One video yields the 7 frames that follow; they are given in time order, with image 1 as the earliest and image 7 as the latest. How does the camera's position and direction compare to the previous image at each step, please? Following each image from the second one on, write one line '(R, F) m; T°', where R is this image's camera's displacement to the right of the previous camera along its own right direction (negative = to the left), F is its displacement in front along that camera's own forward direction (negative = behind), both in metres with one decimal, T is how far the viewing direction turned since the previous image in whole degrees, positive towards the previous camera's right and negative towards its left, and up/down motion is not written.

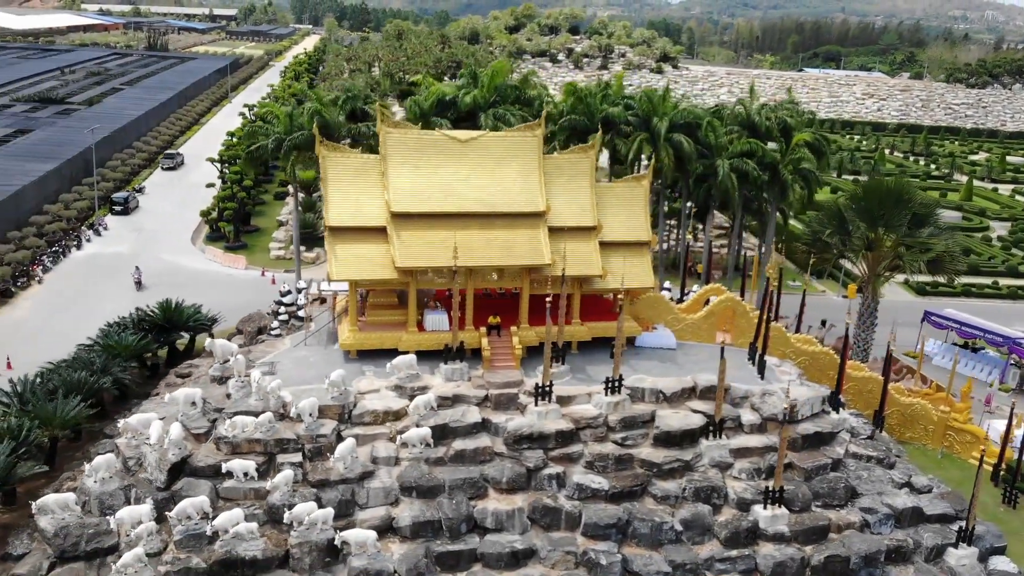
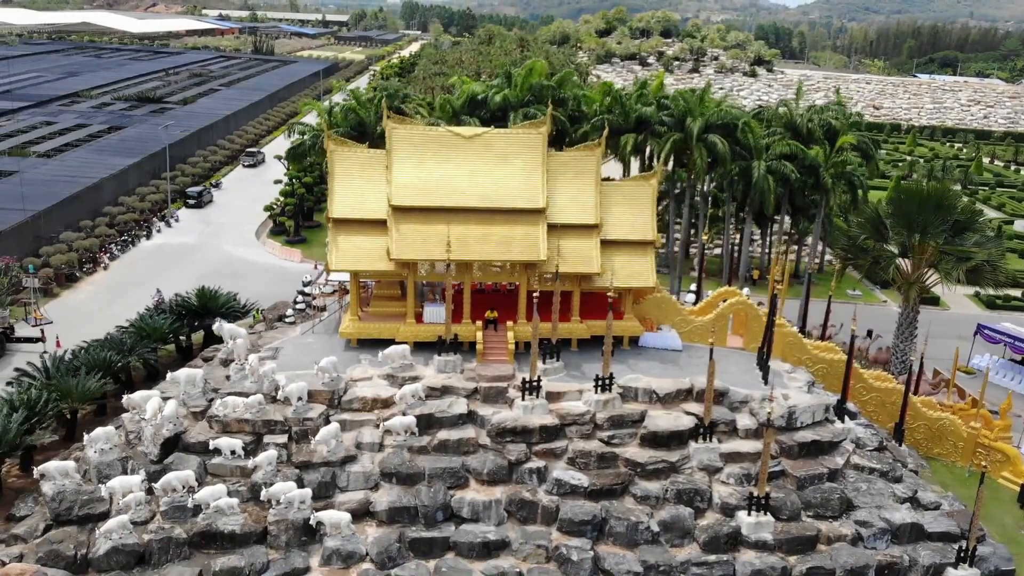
(+3.1, -0.1) m; -7°
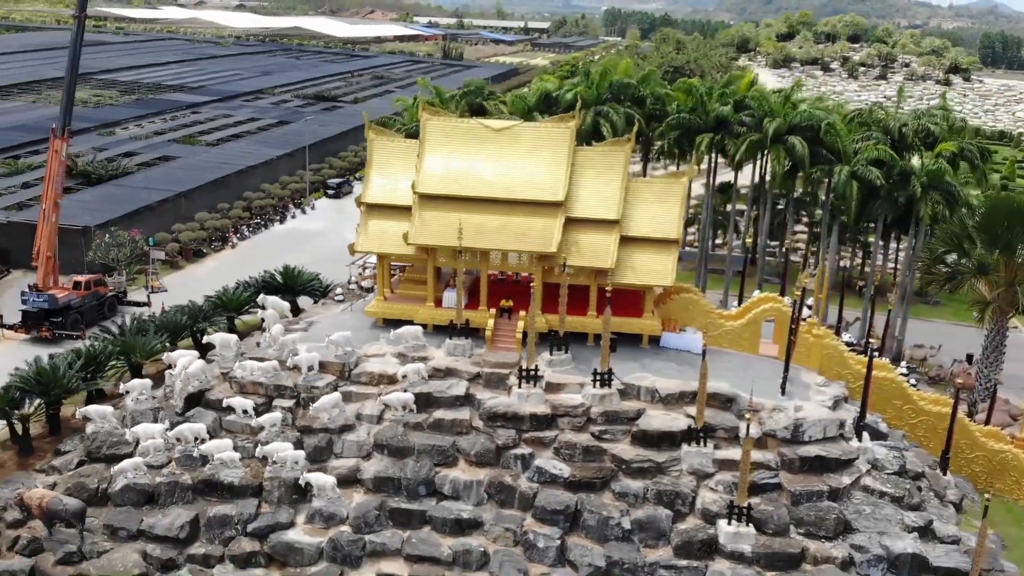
(+5.3, +0.1) m; -12°
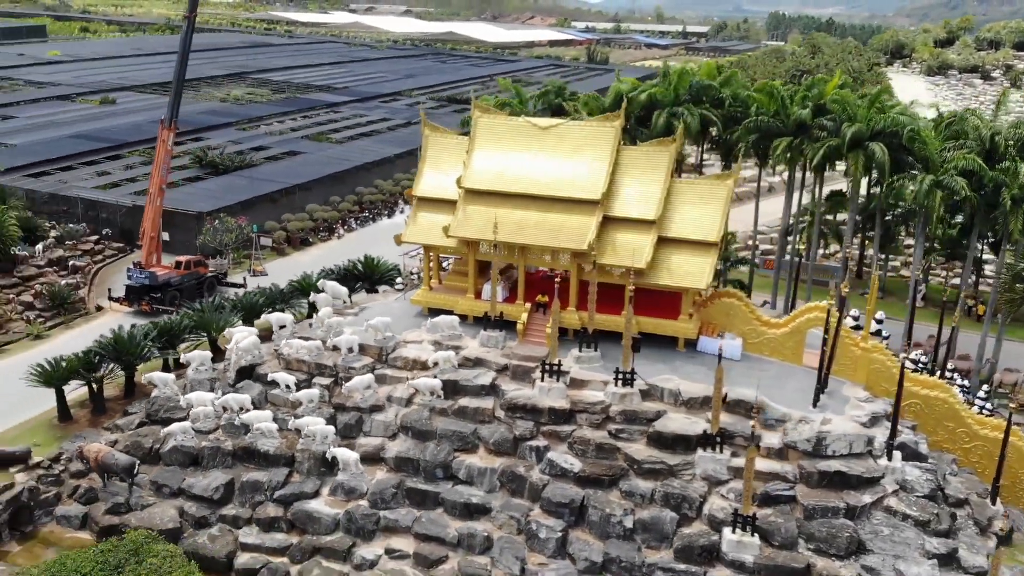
(+3.5, -0.2) m; -10°
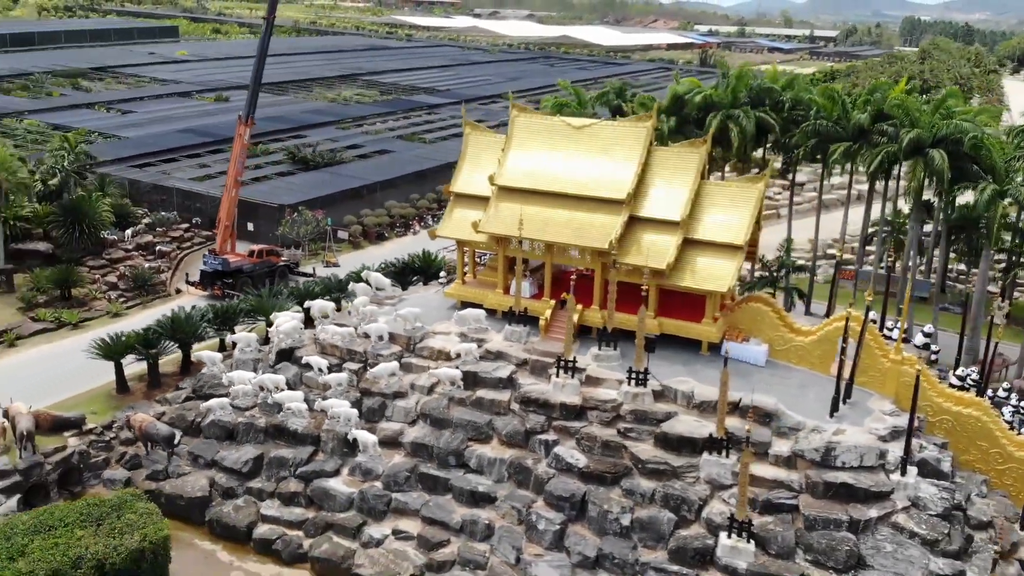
(+2.8, -0.3) m; -8°
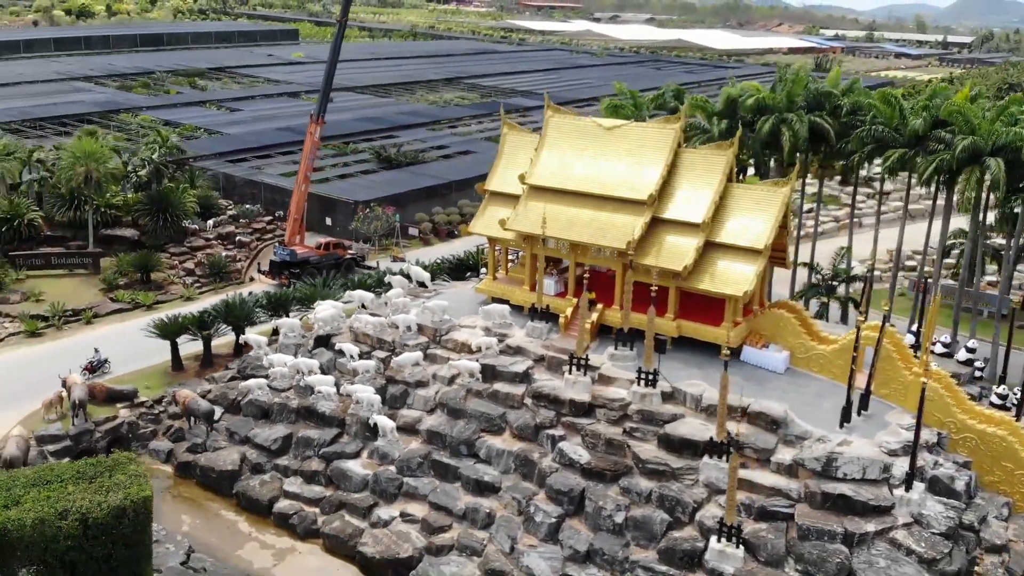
(+2.9, -0.3) m; -7°
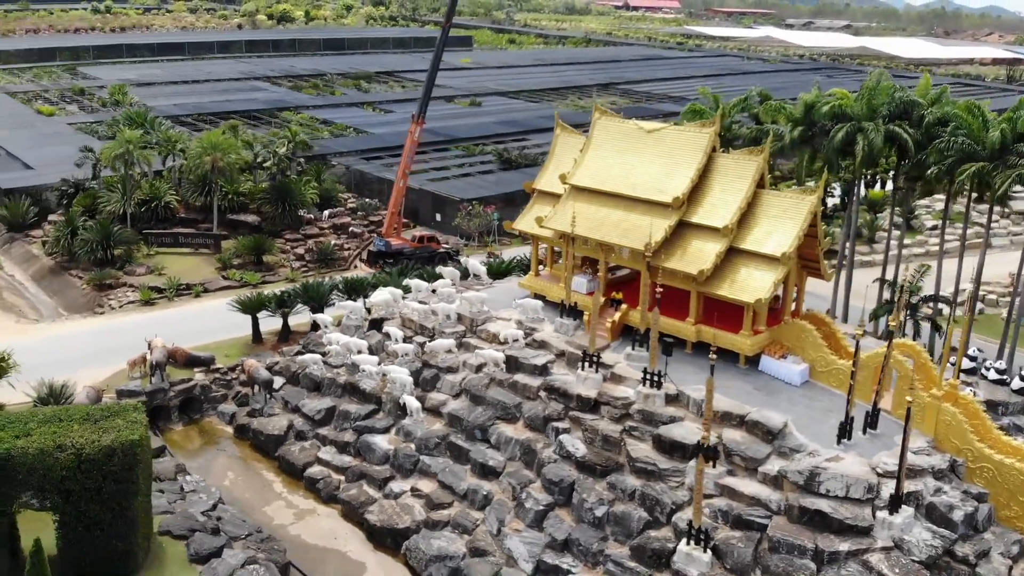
(+4.8, -0.4) m; -12°
